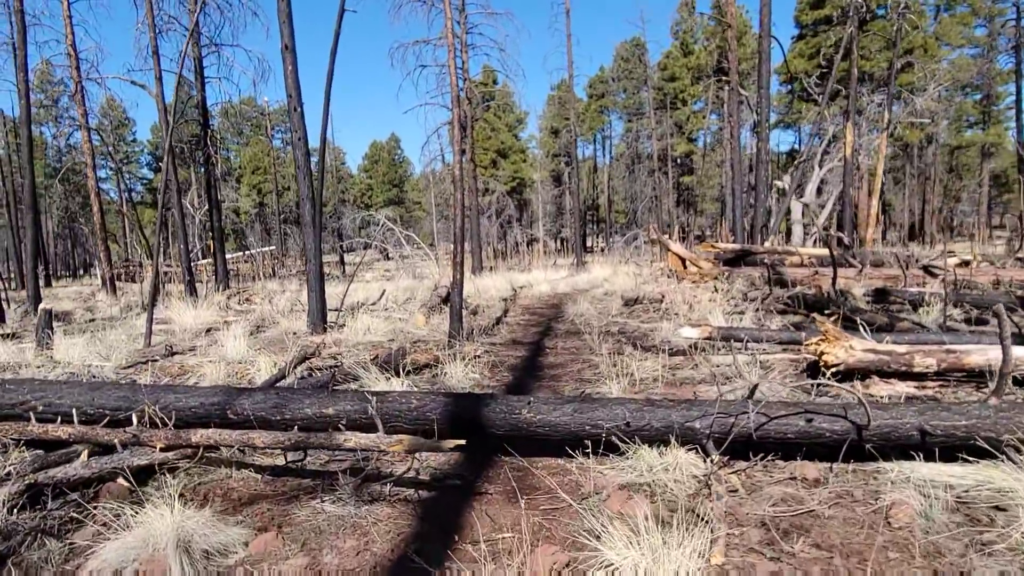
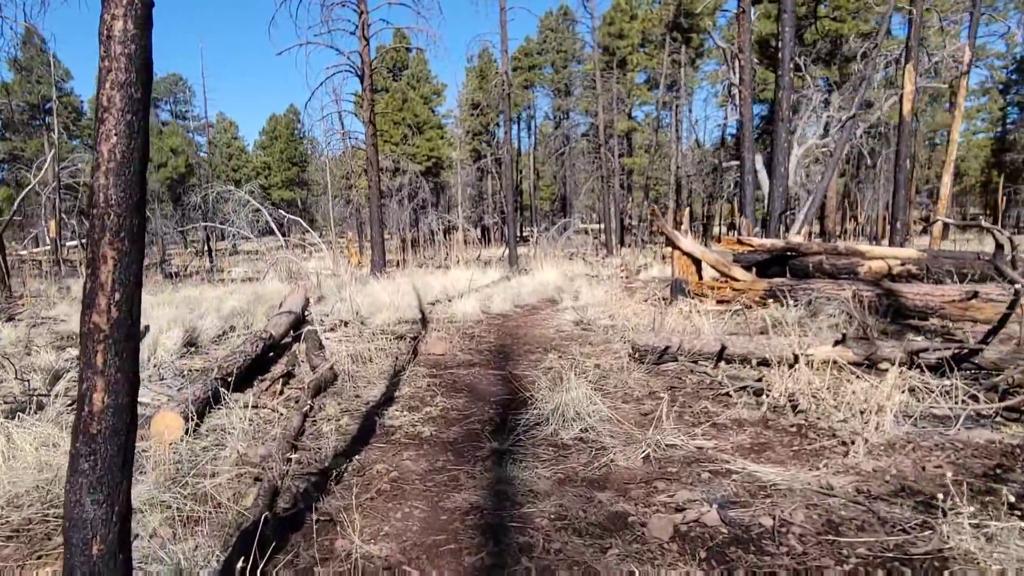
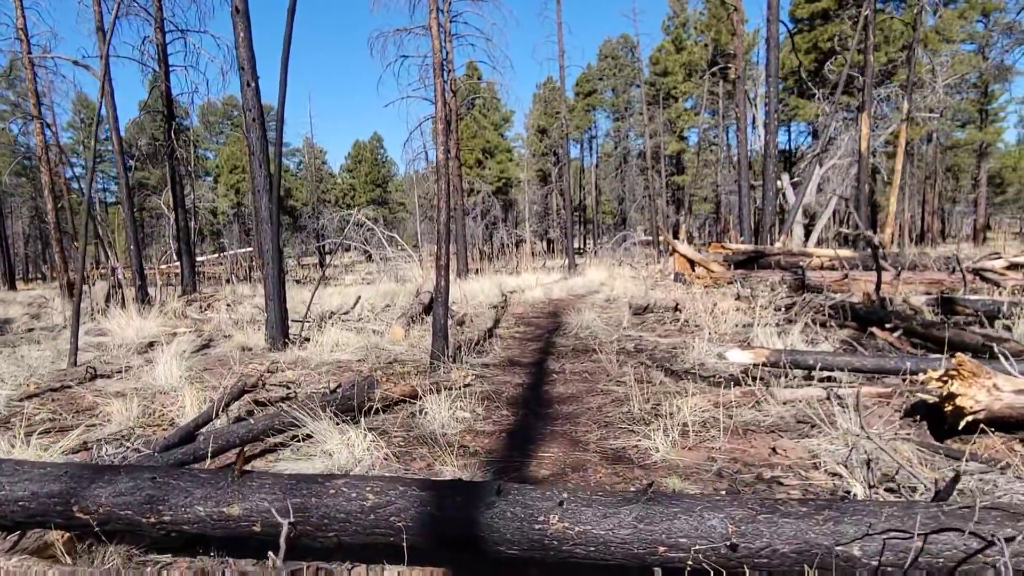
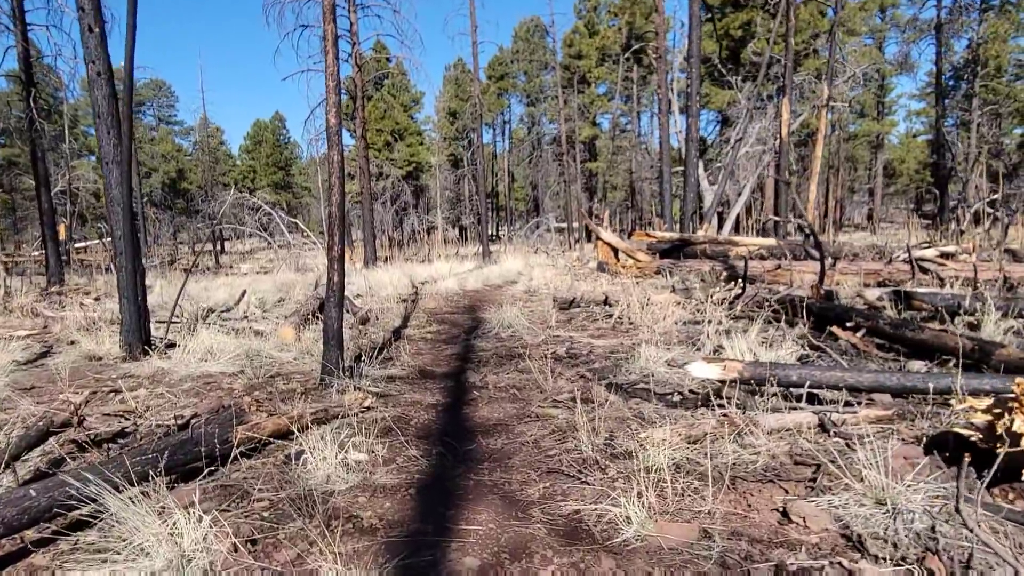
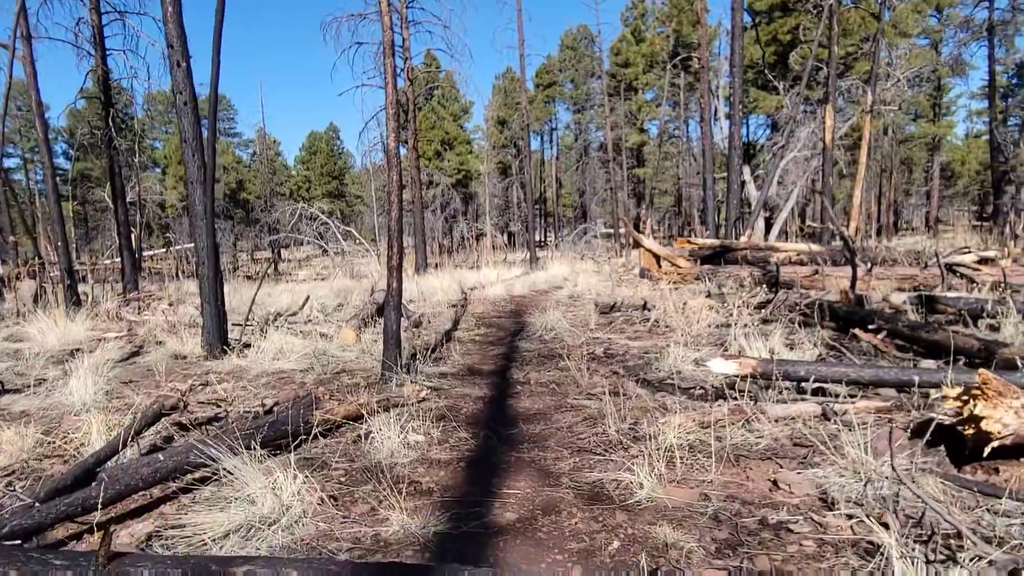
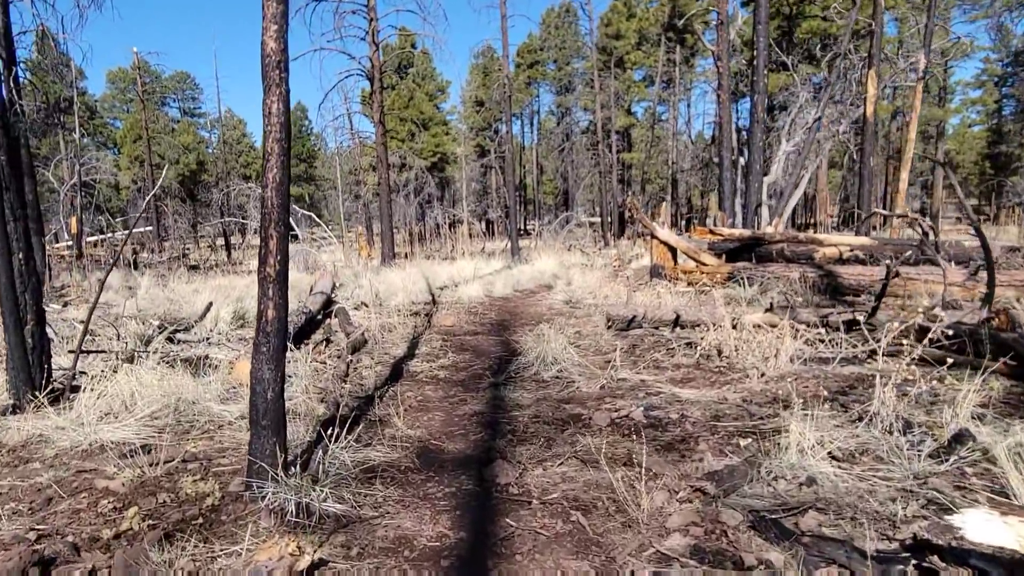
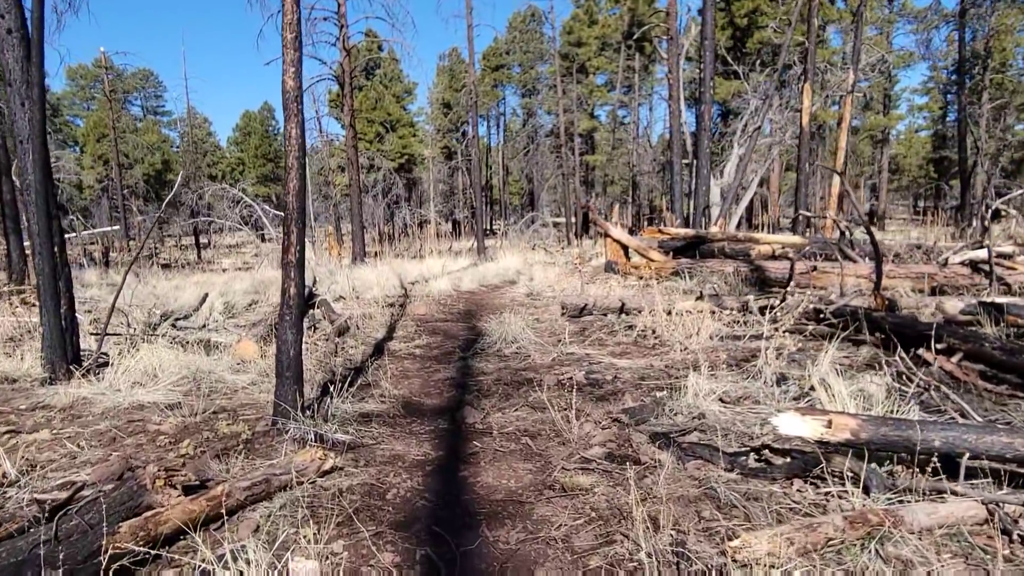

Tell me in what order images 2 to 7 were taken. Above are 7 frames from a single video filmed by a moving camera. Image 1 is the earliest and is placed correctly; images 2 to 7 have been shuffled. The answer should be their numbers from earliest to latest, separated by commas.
3, 5, 4, 7, 6, 2
